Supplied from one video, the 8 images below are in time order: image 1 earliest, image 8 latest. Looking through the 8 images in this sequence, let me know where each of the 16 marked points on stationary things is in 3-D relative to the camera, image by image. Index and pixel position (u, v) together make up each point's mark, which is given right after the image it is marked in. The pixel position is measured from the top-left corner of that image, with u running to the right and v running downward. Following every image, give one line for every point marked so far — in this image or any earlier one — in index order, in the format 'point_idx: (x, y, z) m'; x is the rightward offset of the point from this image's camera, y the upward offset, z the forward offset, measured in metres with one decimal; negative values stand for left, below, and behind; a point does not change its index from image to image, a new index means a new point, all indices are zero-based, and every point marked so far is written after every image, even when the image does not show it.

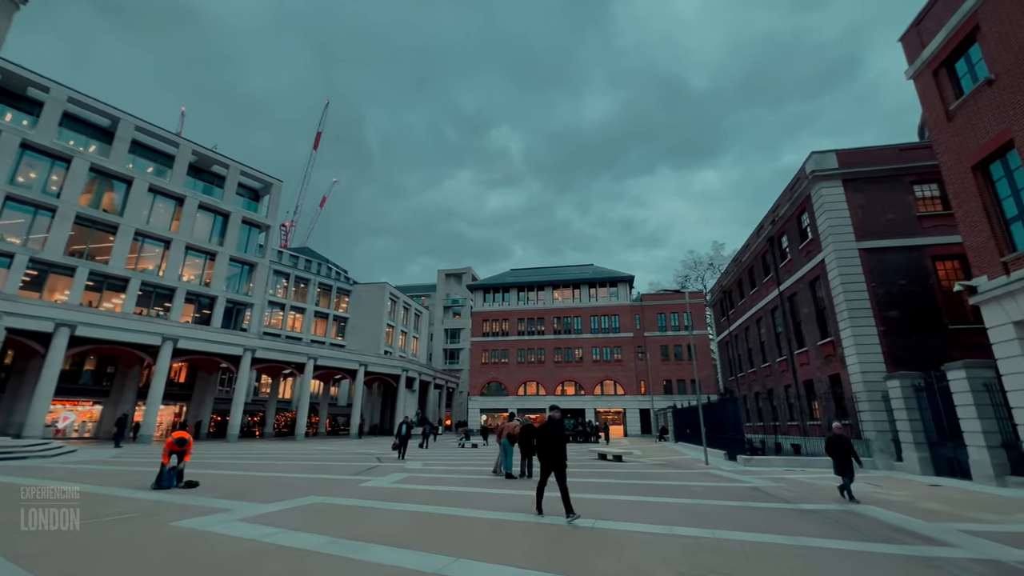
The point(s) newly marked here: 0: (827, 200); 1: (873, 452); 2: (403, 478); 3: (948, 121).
0: (+12.6, +3.5, +18.3) m
1: (+12.2, -5.5, +15.6) m
2: (-2.6, -4.9, +11.7) m
3: (+11.8, +4.5, +12.3) m
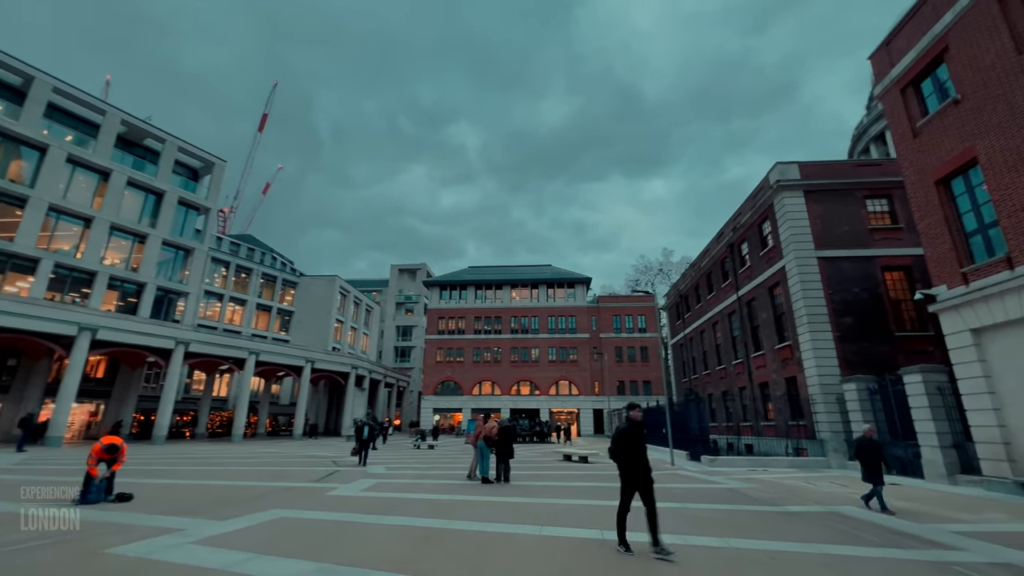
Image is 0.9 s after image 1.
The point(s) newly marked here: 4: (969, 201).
0: (+11.5, +3.3, +19.0) m
1: (+11.1, -5.7, +16.2) m
2: (-3.2, -4.6, +10.7) m
3: (+11.4, +4.3, +13.0) m
4: (+11.6, +2.2, +11.6) m
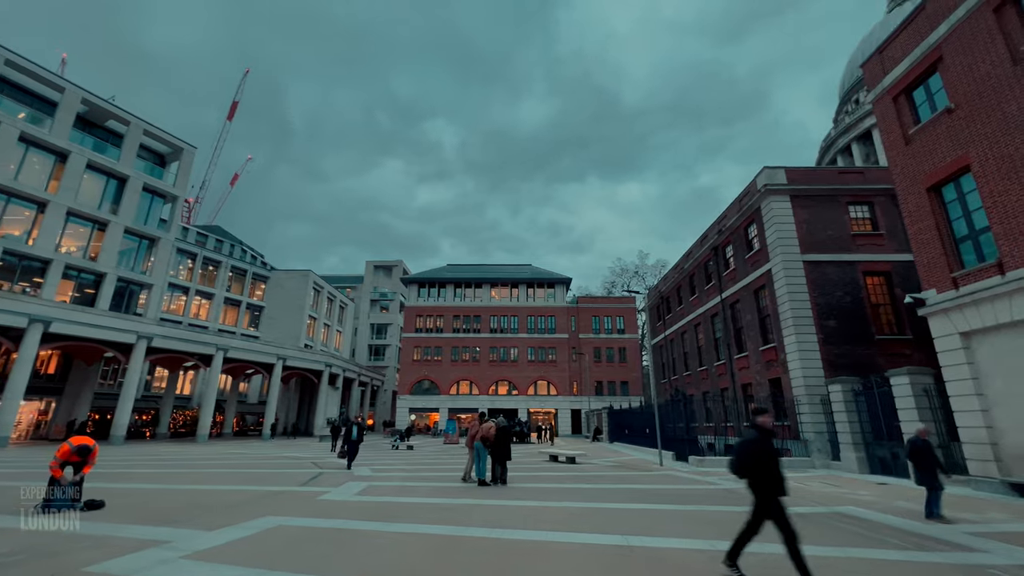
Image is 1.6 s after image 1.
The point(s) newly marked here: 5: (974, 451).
0: (+11.1, +3.2, +19.3) m
1: (+10.7, -5.8, +16.5) m
2: (-3.2, -4.4, +10.2) m
3: (+11.4, +4.2, +13.3) m
4: (+11.7, +2.1, +11.9) m
5: (+11.4, -4.0, +11.2) m
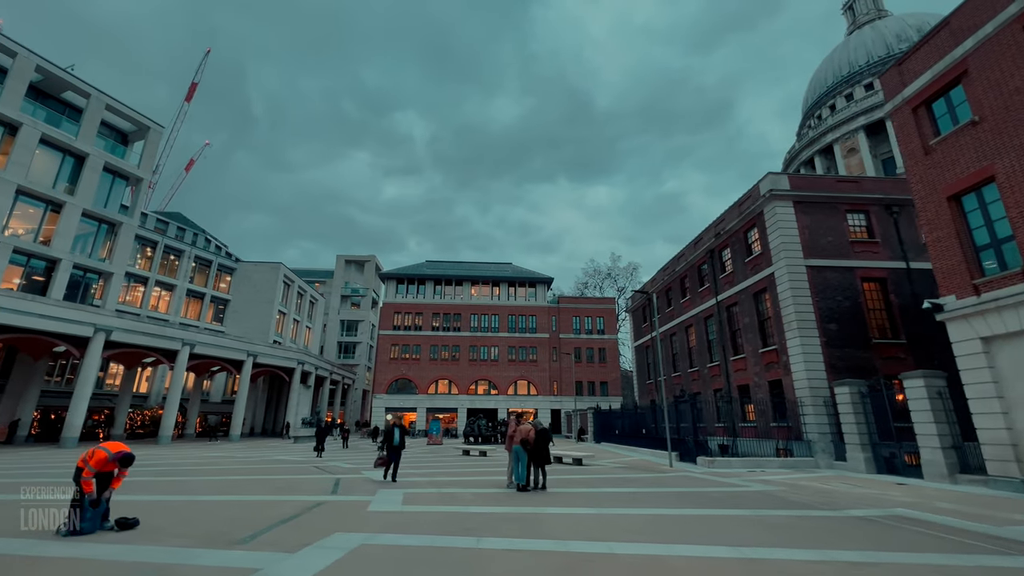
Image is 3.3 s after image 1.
0: (+11.5, +3.0, +19.7) m
1: (+11.1, -6.0, +16.9) m
2: (-2.2, -4.3, +9.4) m
3: (+12.3, +4.0, +13.7) m
4: (+12.7, +1.9, +12.4) m
5: (+12.3, -4.2, +11.7) m
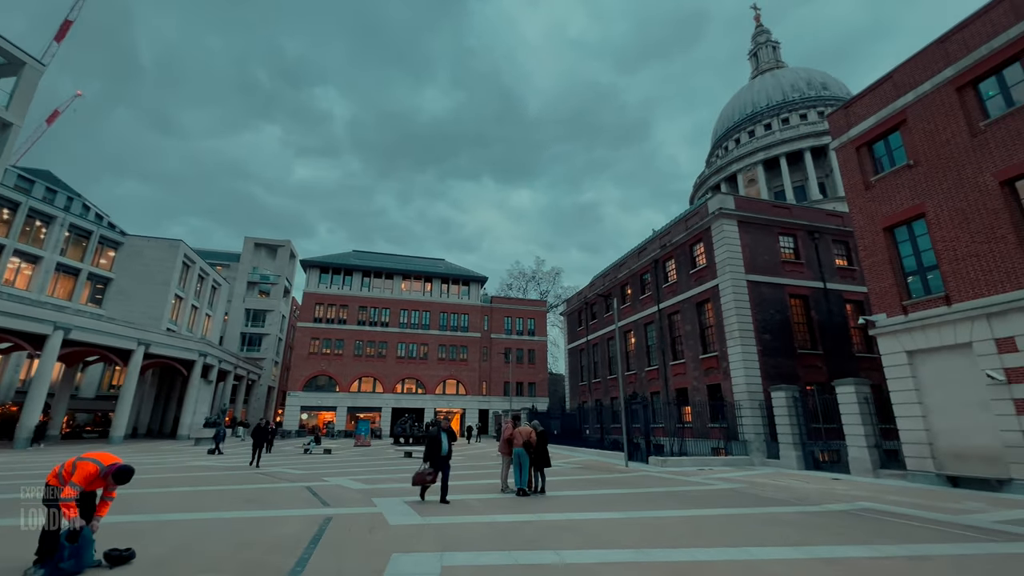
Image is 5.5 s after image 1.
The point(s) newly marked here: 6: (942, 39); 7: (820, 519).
0: (+10.0, +2.5, +21.3) m
1: (+9.6, -6.5, +18.4) m
2: (-1.9, -4.1, +8.6) m
3: (+12.0, +3.4, +15.6) m
4: (+12.4, +1.3, +14.4) m
5: (+11.9, -4.8, +13.6) m
6: (+13.0, +7.5, +13.9) m
7: (+5.8, -4.4, +8.7) m
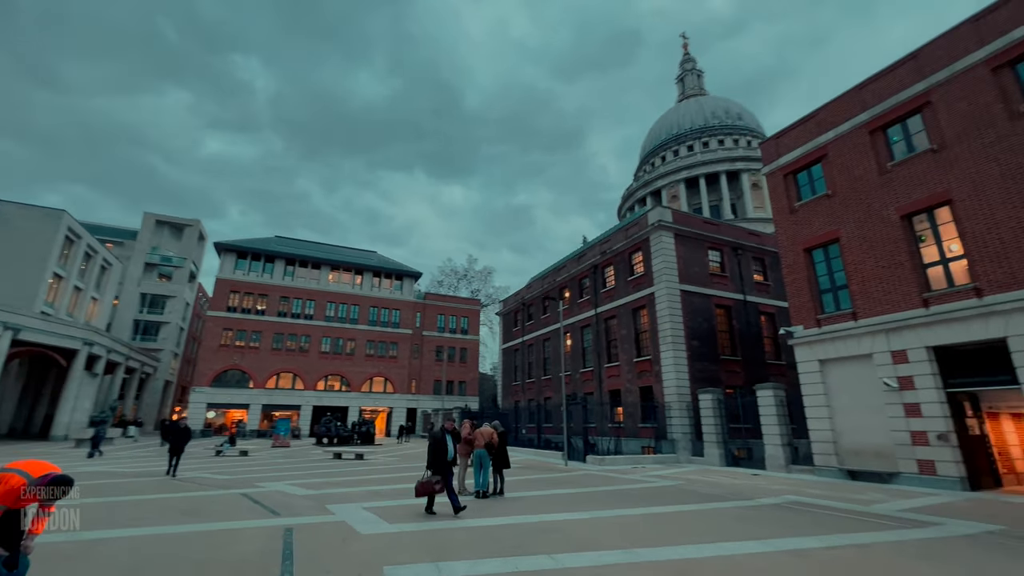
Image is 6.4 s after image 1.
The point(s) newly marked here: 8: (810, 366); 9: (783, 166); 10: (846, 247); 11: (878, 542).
0: (+7.5, +2.1, +22.6) m
1: (+7.1, -6.9, +19.7) m
2: (-2.4, -4.0, +8.1) m
3: (+10.4, +2.8, +17.3) m
4: (+11.0, +0.7, +16.1) m
5: (+10.3, -5.3, +15.3) m
6: (+11.9, +6.9, +15.7) m
7: (+5.1, -4.7, +9.5) m
8: (+10.3, -2.7, +15.9) m
9: (+10.5, +4.7, +17.8) m
10: (+11.3, +1.4, +15.6) m
11: (+5.7, -3.9, +7.2) m
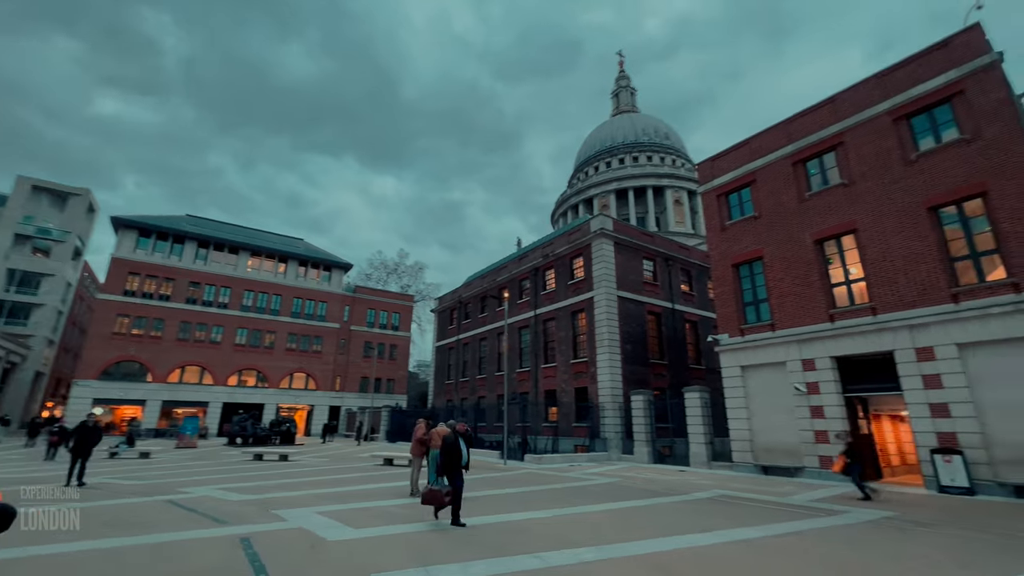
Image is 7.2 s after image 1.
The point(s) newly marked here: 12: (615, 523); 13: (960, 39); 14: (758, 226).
0: (+4.8, +1.8, +23.6) m
1: (+4.4, -7.1, +20.6) m
2: (-3.0, -3.8, +7.6) m
3: (+8.5, +2.4, +18.9) m
4: (+9.2, +0.2, +17.8) m
5: (+8.3, -5.8, +16.8) m
6: (+10.5, +6.4, +17.5) m
7: (+4.2, -4.9, +10.2) m
8: (+8.3, -3.2, +17.4) m
9: (+8.6, +4.3, +19.3) m
10: (+9.6, +0.9, +17.2) m
11: (+5.2, -4.2, +8.1) m
12: (+1.8, -4.2, +8.1) m
13: (+13.4, +7.4, +13.7) m
14: (+9.4, +2.4, +17.6) m
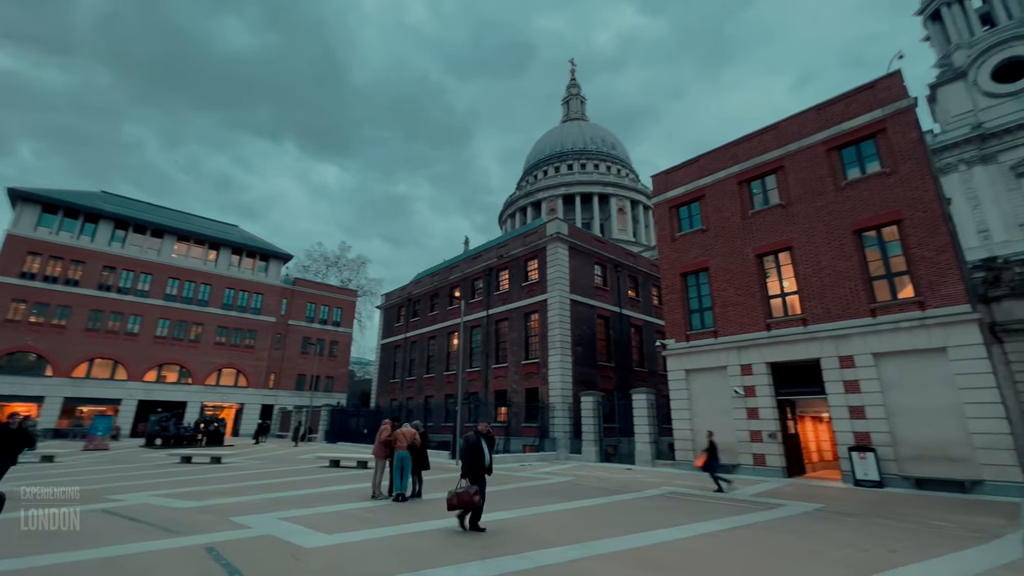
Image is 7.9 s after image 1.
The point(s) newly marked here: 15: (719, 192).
0: (+2.5, +1.7, +24.1) m
1: (+2.2, -7.3, +21.1) m
2: (-3.3, -3.7, +7.3) m
3: (+6.9, +2.0, +19.9) m
4: (+7.5, -0.1, +18.9) m
5: (+6.6, -6.1, +17.8) m
6: (+9.1, +6.0, +18.8) m
7: (+3.3, -5.1, +10.8) m
8: (+6.6, -3.5, +18.4) m
9: (+6.9, +3.9, +20.3) m
10: (+8.0, +0.5, +18.4) m
11: (+4.6, -4.4, +8.7) m
12: (+1.3, -4.3, +8.4) m
13: (+12.5, +6.9, +15.4) m
14: (+7.9, +2.0, +18.8) m
15: (+8.4, +3.9, +18.7) m
